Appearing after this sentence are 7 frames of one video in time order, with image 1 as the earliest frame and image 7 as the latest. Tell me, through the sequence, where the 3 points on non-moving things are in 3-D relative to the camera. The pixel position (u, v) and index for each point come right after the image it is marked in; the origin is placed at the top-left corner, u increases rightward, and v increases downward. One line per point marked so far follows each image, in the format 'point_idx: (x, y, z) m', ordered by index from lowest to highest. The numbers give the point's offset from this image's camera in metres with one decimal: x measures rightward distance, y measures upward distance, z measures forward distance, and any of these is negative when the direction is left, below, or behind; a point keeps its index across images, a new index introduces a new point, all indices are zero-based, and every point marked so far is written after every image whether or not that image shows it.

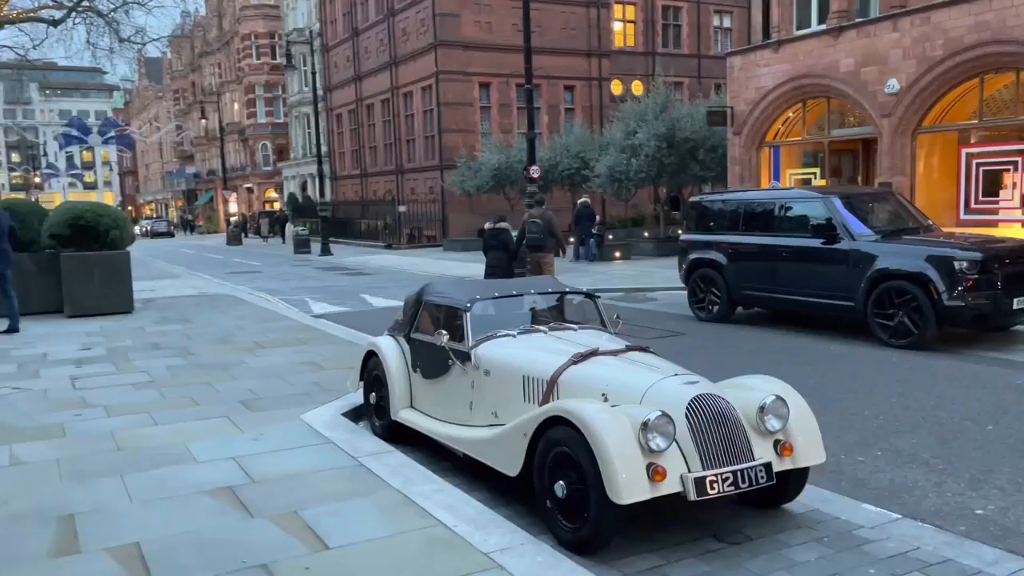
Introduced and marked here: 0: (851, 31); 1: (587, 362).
0: (+7.3, +5.6, +17.6) m
1: (+0.5, -0.5, +5.0) m
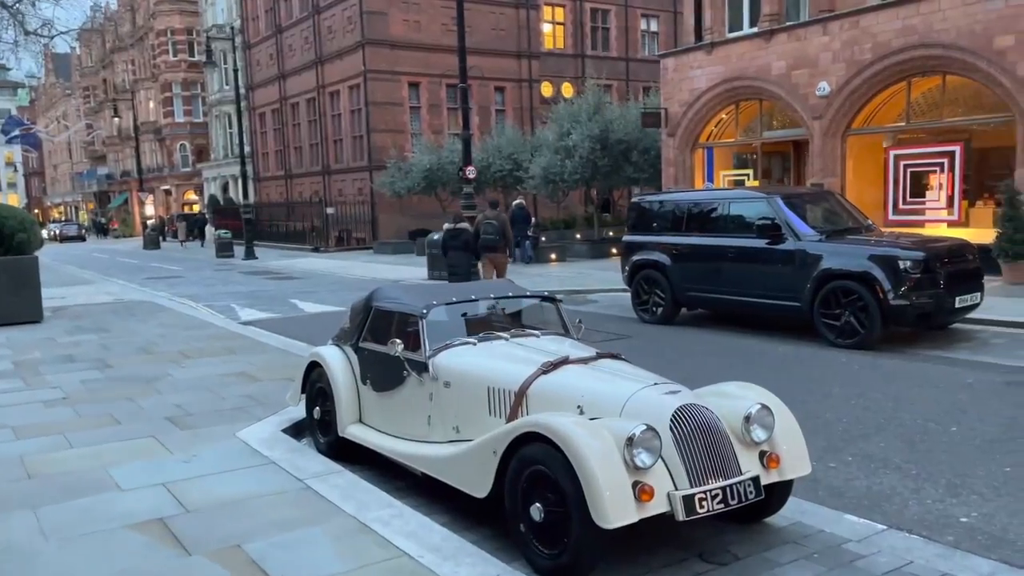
0: (+5.9, +5.6, +17.8) m
1: (+0.3, -0.5, +4.7) m
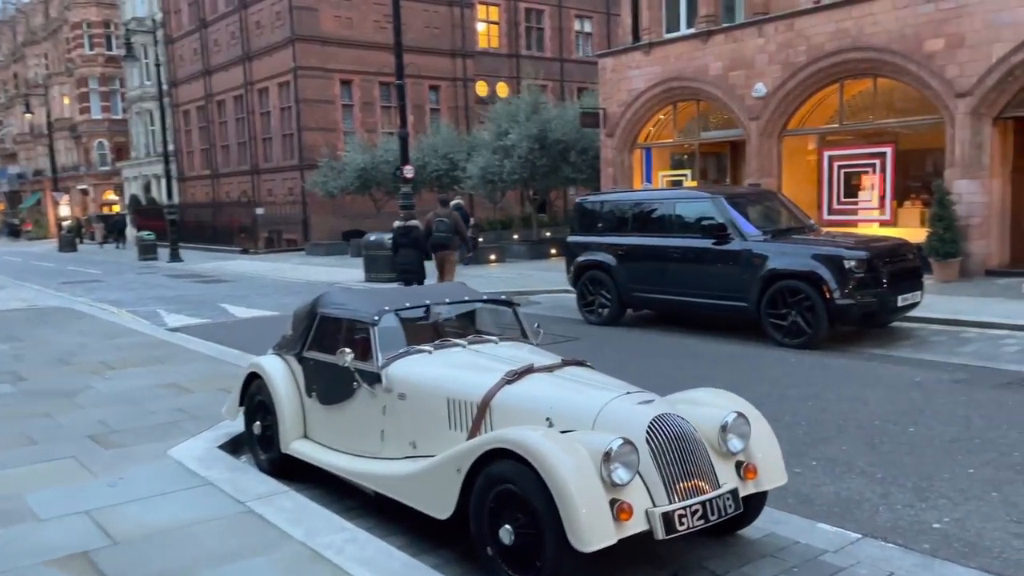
0: (+4.6, +5.6, +17.9) m
1: (+0.1, -0.5, +4.4) m
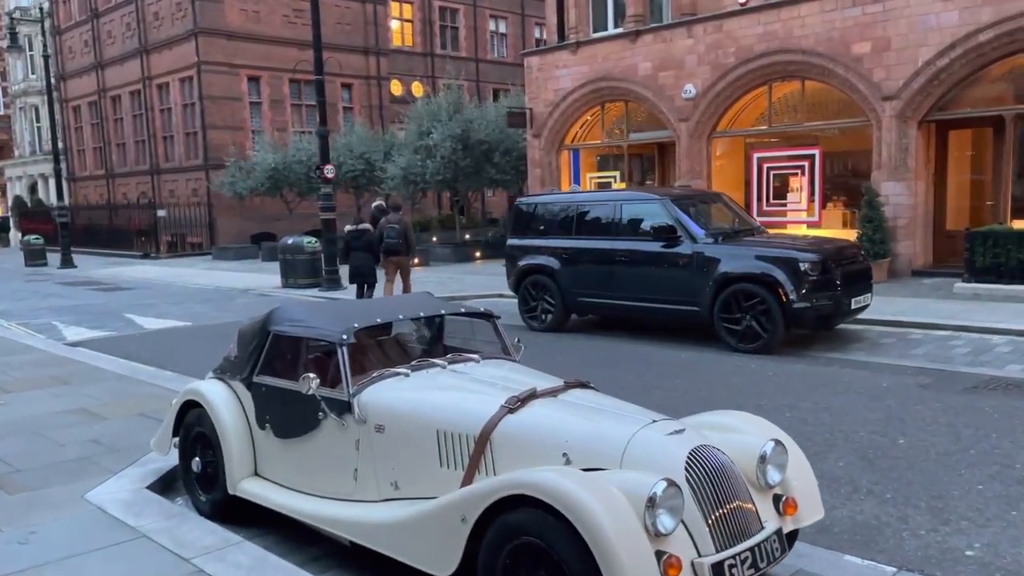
0: (+3.0, +5.5, +17.8) m
1: (+0.1, -0.6, +3.8) m
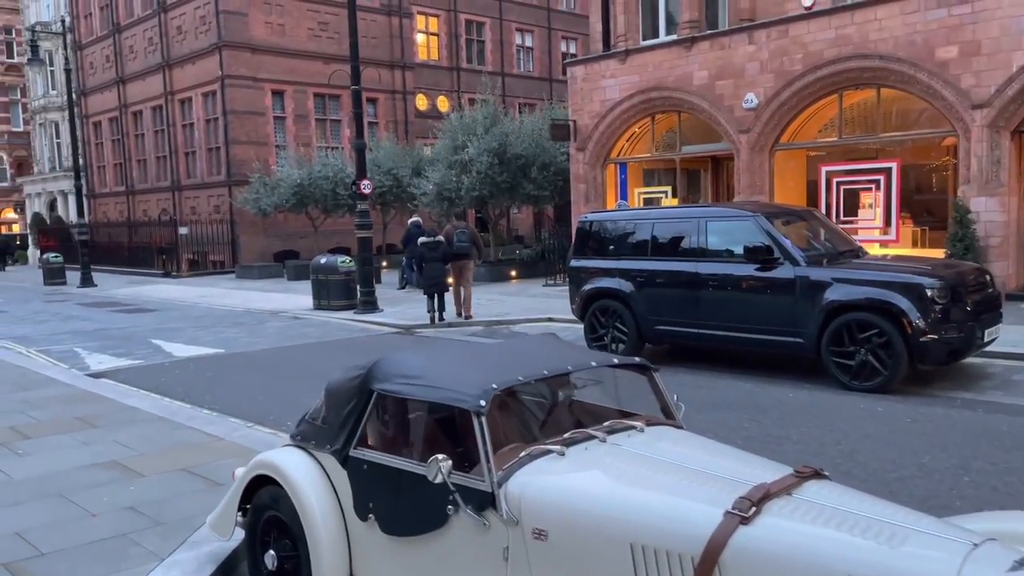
0: (+4.0, +5.1, +16.7) m
1: (+0.8, -0.8, +2.7) m
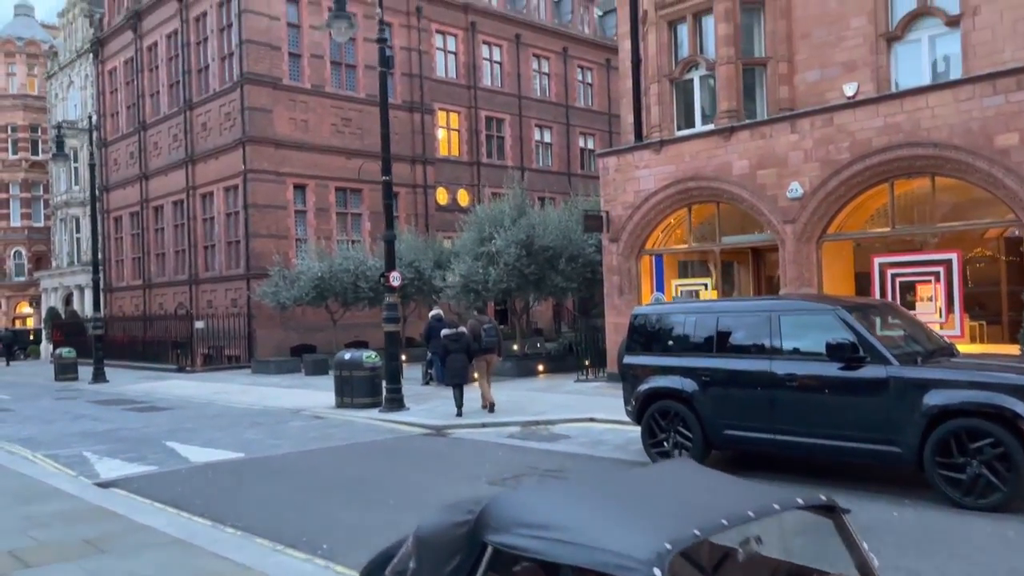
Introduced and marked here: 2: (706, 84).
0: (+4.6, +3.1, +16.3) m
1: (+1.4, -1.0, +1.7) m
2: (+4.1, +4.3, +17.2) m
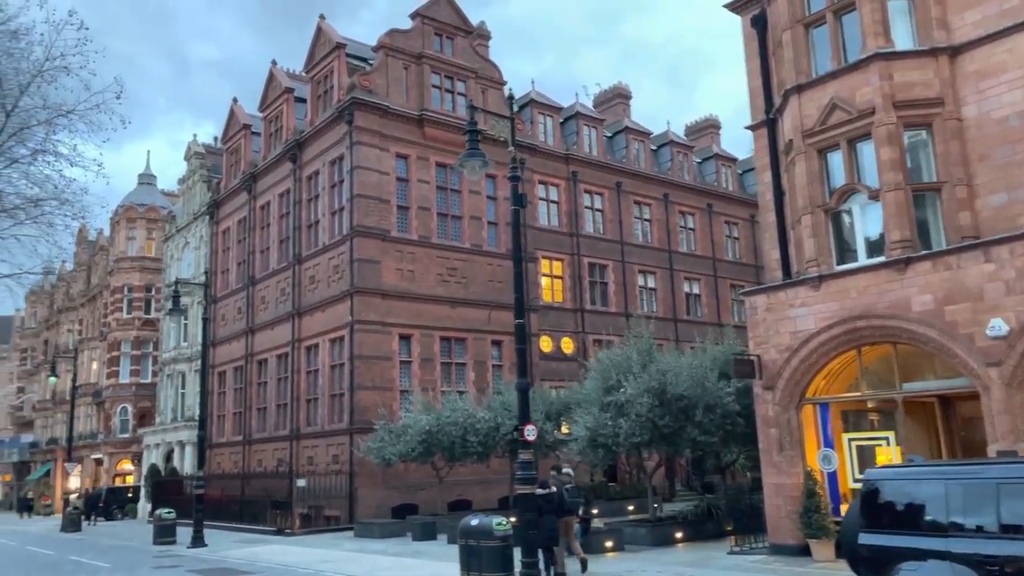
0: (+7.3, +0.4, +14.5) m
1: (+2.6, -1.1, -0.3) m
2: (+6.9, +1.4, +15.6) m
